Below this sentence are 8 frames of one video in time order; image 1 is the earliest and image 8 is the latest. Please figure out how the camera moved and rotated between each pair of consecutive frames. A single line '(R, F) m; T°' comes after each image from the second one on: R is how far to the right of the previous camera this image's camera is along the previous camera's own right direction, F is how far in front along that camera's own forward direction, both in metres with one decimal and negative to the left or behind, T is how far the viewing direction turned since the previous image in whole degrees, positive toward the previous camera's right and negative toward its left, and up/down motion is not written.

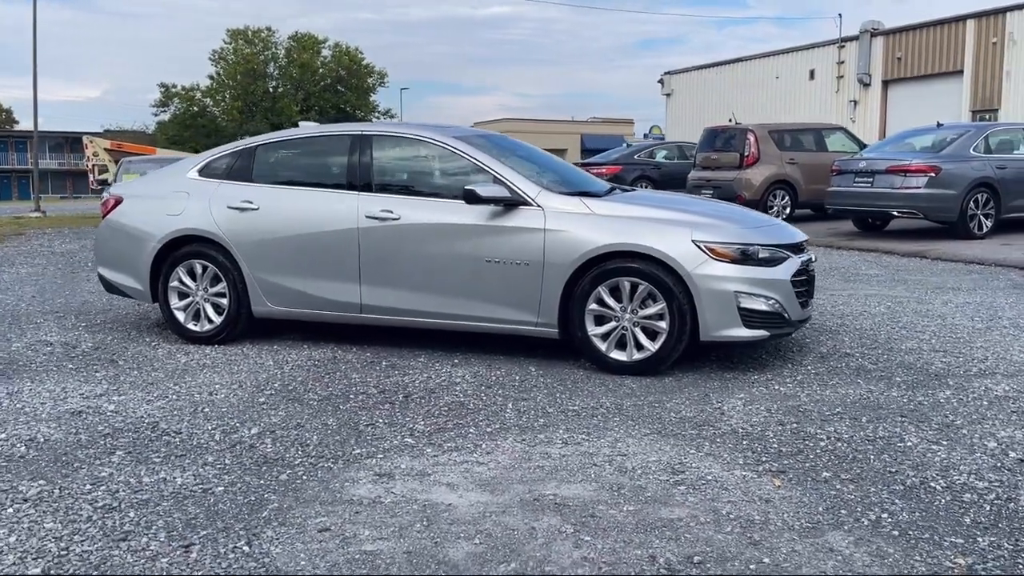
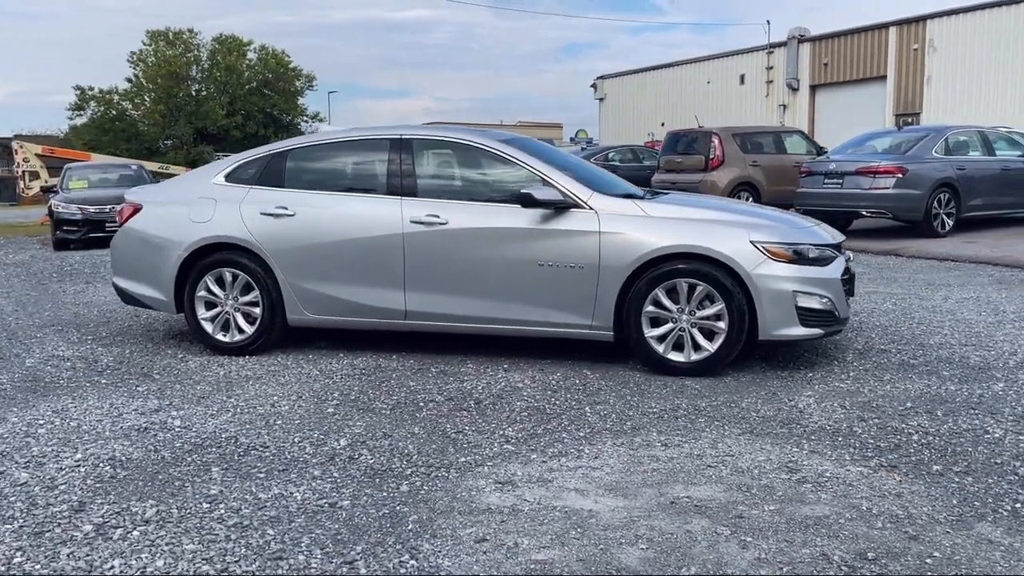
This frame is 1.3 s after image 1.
(-0.9, +0.1) m; +5°
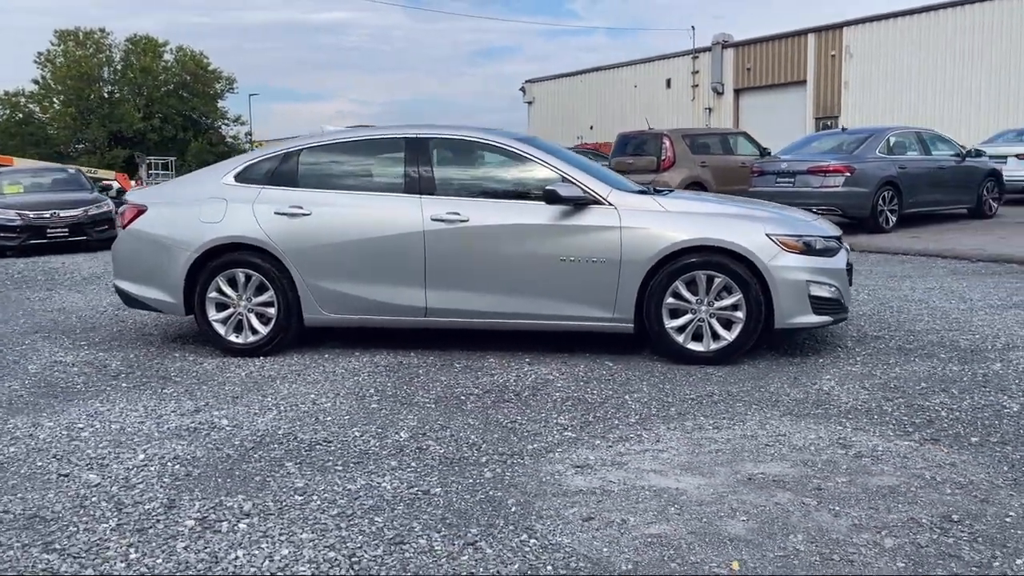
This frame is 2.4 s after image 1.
(-0.7, -0.1) m; +5°
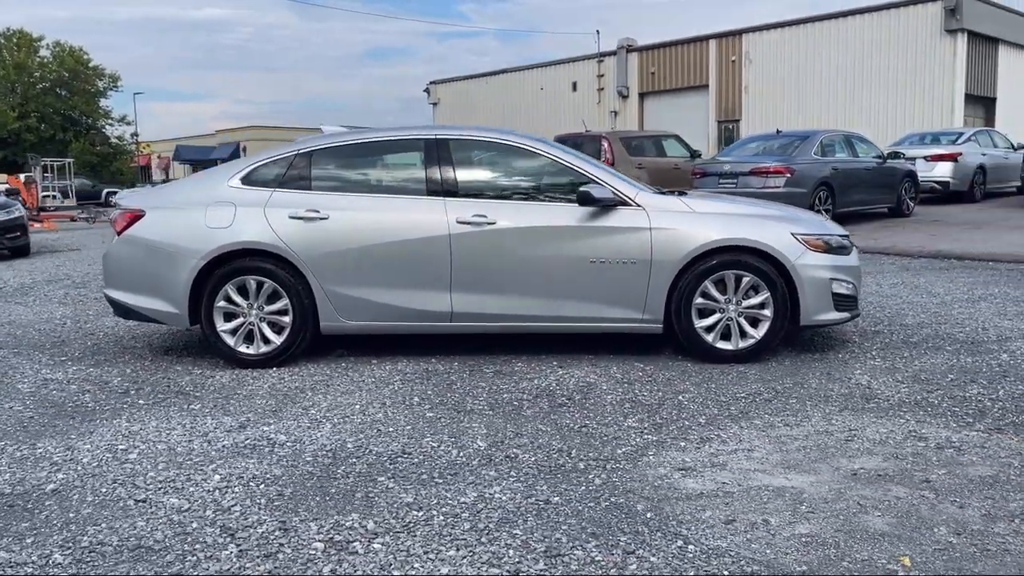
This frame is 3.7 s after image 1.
(-0.9, +0.1) m; +7°
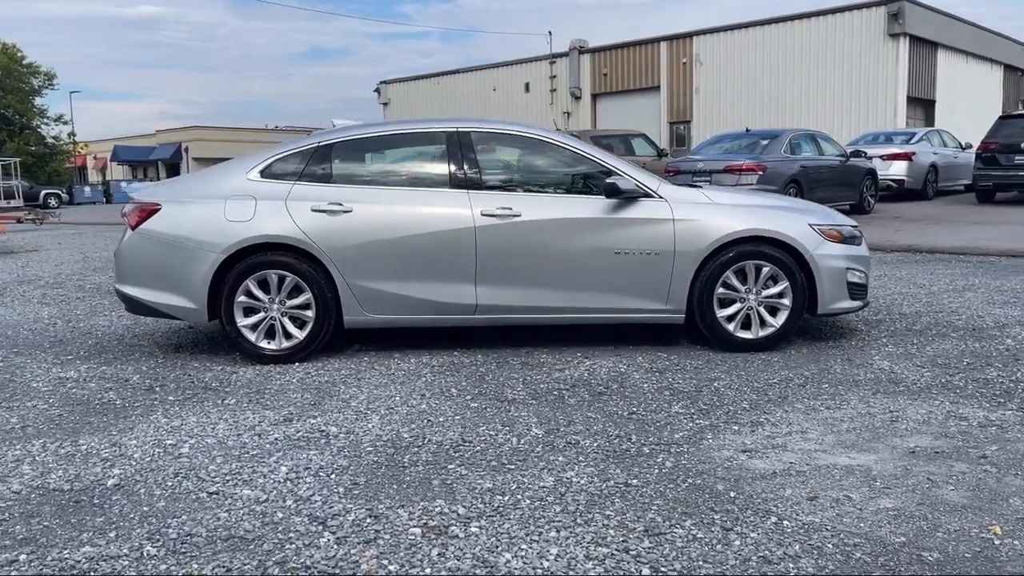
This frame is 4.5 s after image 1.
(-0.6, 0.0) m; +4°
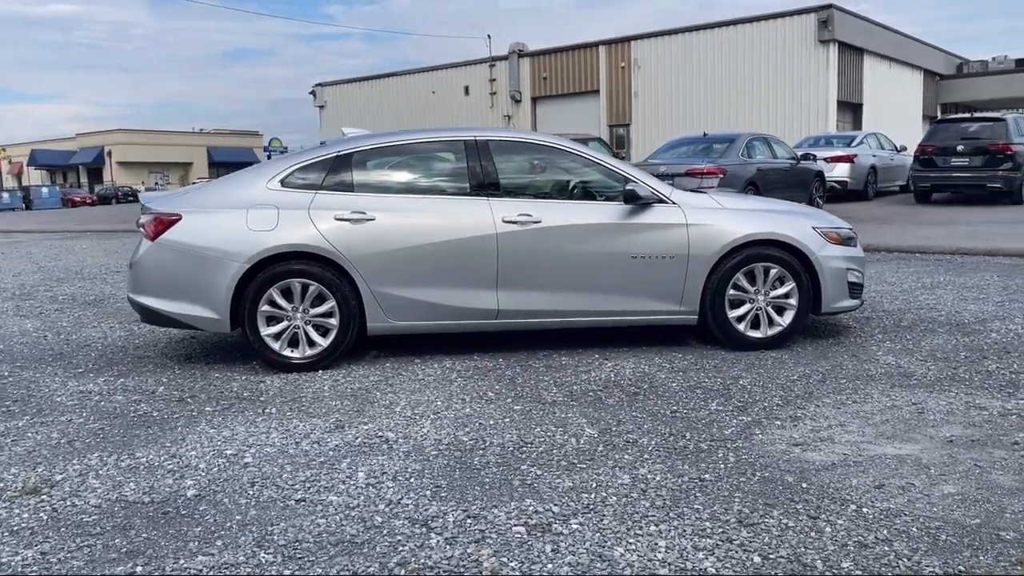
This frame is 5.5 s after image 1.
(-0.6, -0.1) m; +4°
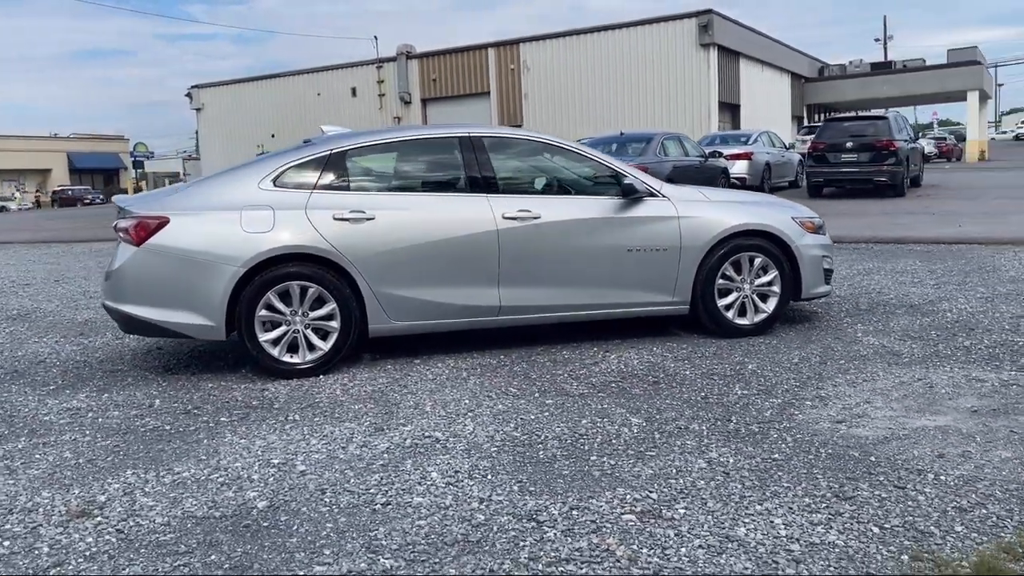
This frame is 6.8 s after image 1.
(-0.9, +0.1) m; +8°
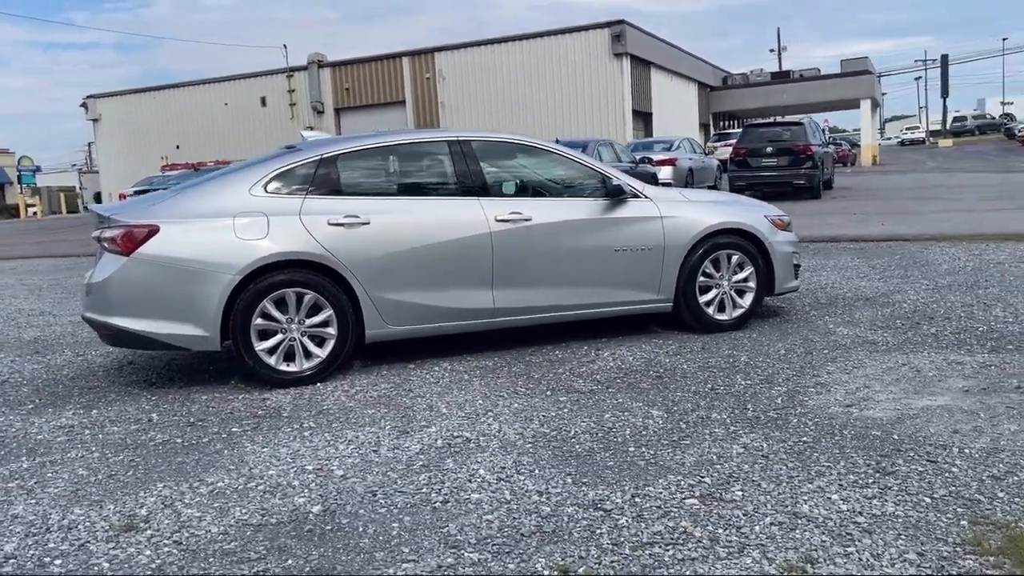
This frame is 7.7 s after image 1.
(-0.6, 0.0) m; +6°
